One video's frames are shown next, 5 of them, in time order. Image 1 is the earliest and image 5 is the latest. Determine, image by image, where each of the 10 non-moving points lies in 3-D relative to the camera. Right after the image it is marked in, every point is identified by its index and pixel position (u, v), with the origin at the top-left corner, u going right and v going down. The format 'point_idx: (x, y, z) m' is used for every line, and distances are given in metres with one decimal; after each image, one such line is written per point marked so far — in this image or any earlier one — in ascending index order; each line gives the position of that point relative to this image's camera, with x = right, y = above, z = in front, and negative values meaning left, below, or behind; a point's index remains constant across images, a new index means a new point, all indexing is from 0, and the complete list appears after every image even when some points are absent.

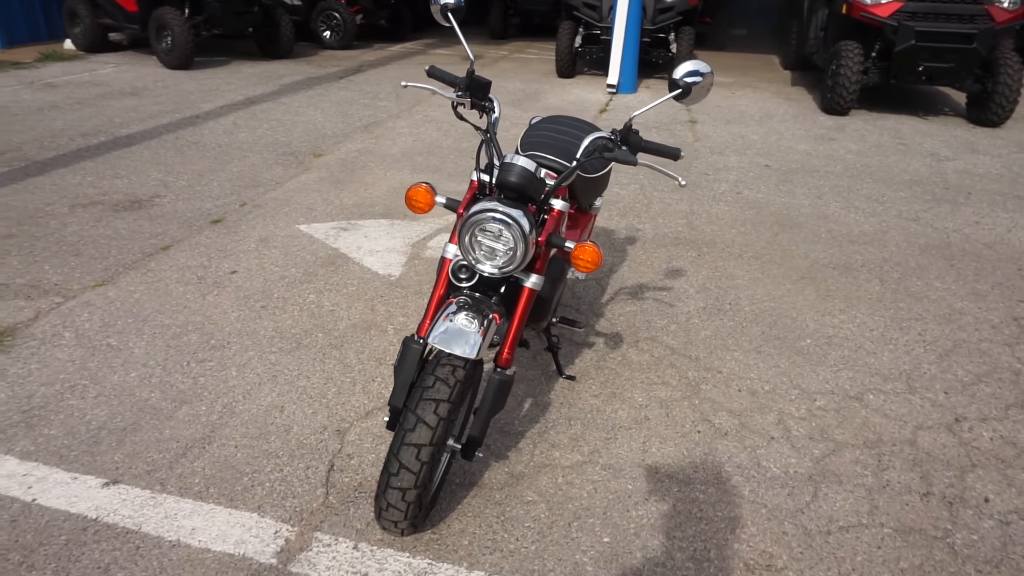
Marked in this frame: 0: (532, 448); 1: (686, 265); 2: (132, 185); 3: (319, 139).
0: (+0.1, -0.7, +2.9) m
1: (+1.2, +0.2, +4.6) m
2: (-3.1, +0.8, +5.7) m
3: (-2.0, +1.5, +7.3) m
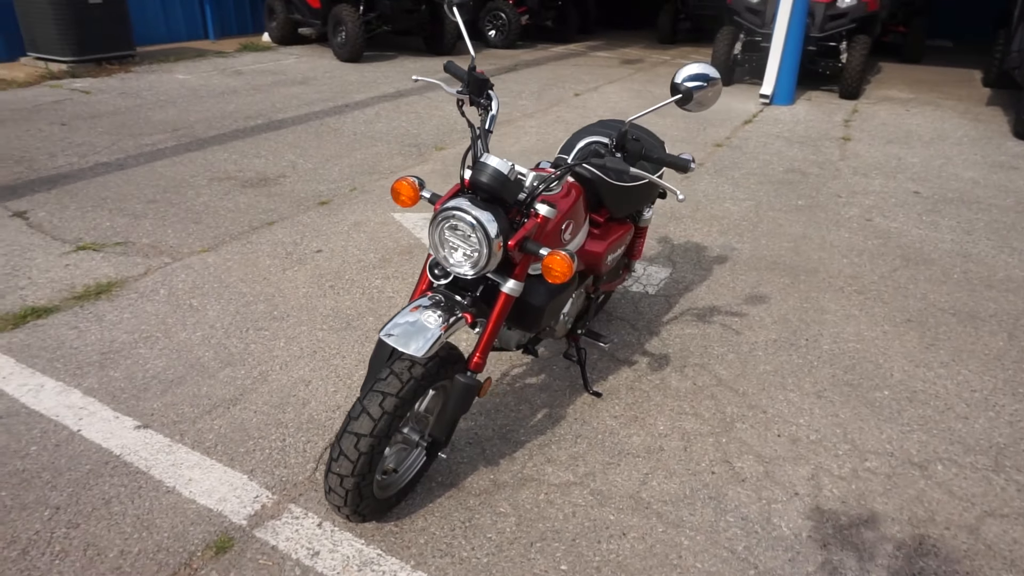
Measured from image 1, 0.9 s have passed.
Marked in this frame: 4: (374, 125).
0: (+0.1, -0.7, +2.9) m
1: (+1.6, 0.0, +4.2) m
2: (-2.2, +1.1, +6.3) m
3: (-0.7, +1.7, +7.5) m
4: (-1.5, +1.8, +7.7) m
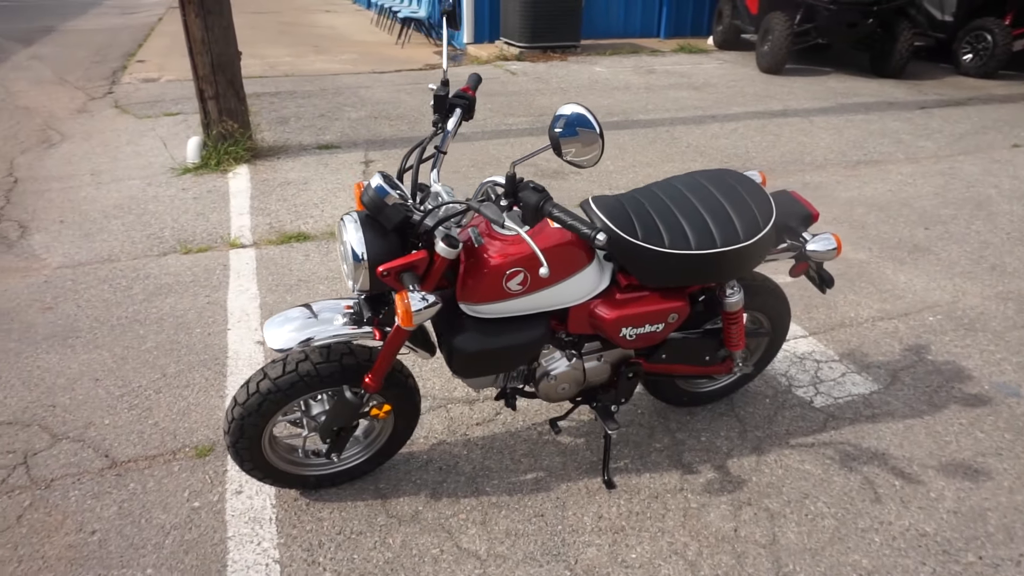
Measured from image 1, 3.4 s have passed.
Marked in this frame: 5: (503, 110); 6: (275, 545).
0: (-0.2, -0.8, +2.6) m
1: (+2.0, -0.7, +2.8) m
2: (+0.6, +1.2, +6.6) m
3: (+2.6, +1.2, +6.6) m
4: (+2.1, +1.5, +7.3) m
5: (-0.1, +2.2, +8.5) m
6: (-0.8, -0.9, +2.5) m
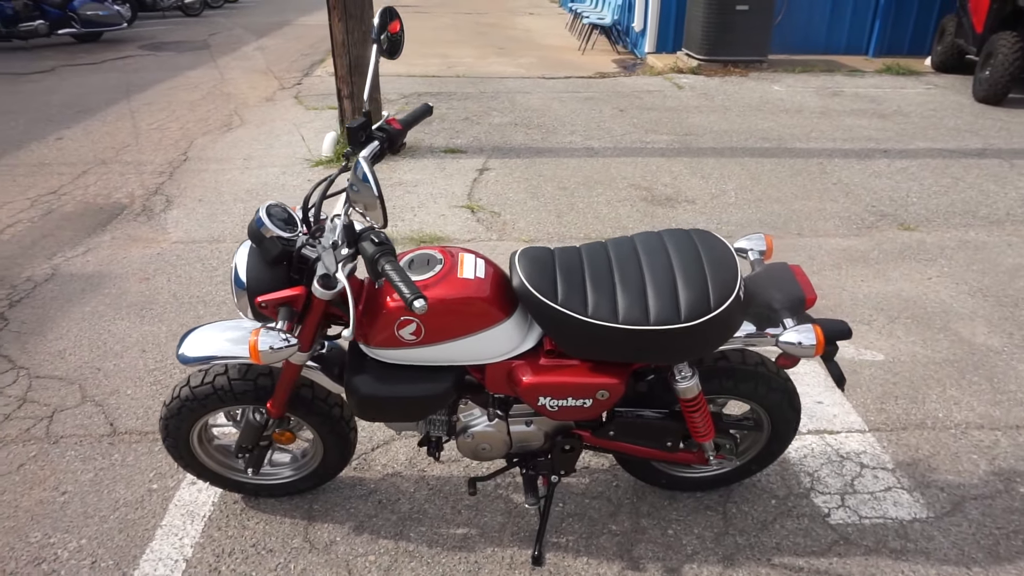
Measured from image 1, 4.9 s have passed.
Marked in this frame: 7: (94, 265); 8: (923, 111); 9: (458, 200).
0: (-0.5, -0.9, +2.5) m
1: (+1.6, -1.2, +2.1) m
2: (+1.6, +0.9, +6.1) m
3: (+3.5, +0.6, +5.6) m
4: (+3.3, +1.0, +6.3) m
5: (+1.6, +1.9, +8.1) m
6: (-1.2, -0.9, +2.6) m
7: (-2.9, +0.2, +4.8) m
8: (+5.1, +2.2, +8.8) m
9: (-0.5, +0.7, +5.8) m
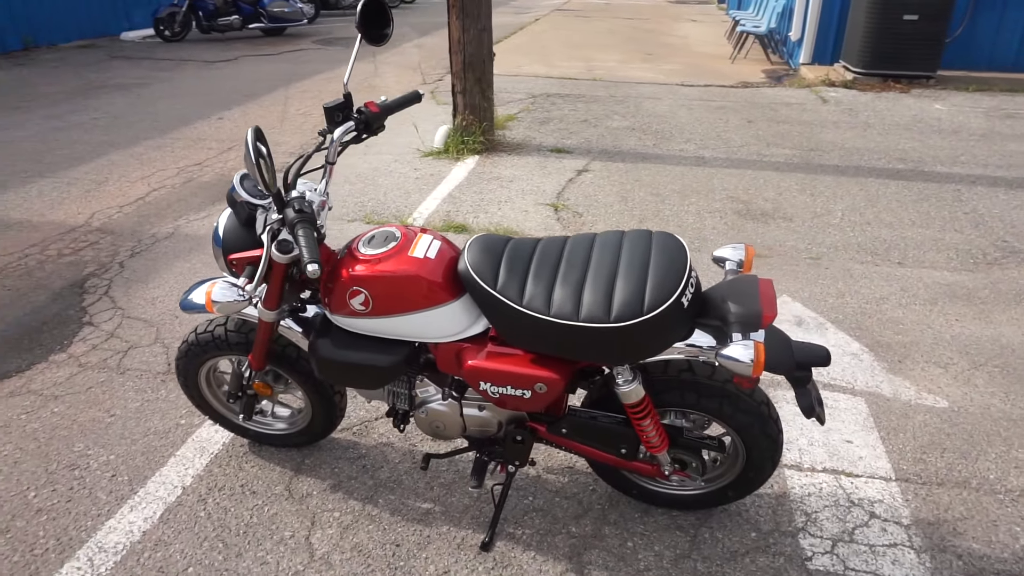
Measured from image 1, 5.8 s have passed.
0: (-0.6, -0.8, +2.7) m
1: (+1.3, -1.3, +1.8) m
2: (+2.3, +0.7, +5.7) m
3: (+4.1, +0.2, +4.8) m
4: (+4.0, +0.6, +5.6) m
5: (+2.9, +1.7, +7.7) m
6: (-1.3, -0.8, +2.8) m
7: (-2.3, +0.5, +5.4) m
8: (+6.5, +1.6, +7.5) m
9: (+0.3, +0.8, +5.9) m
